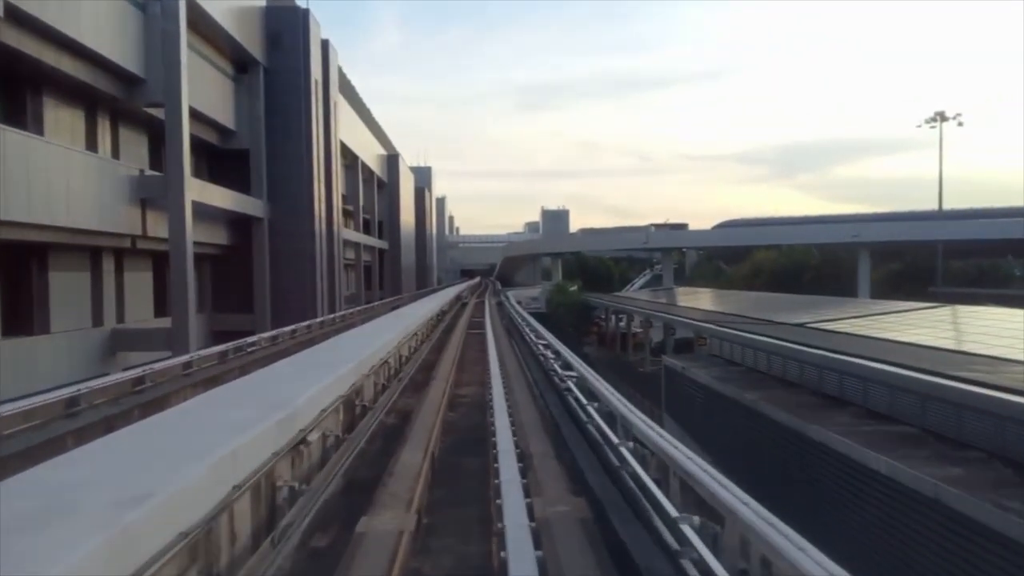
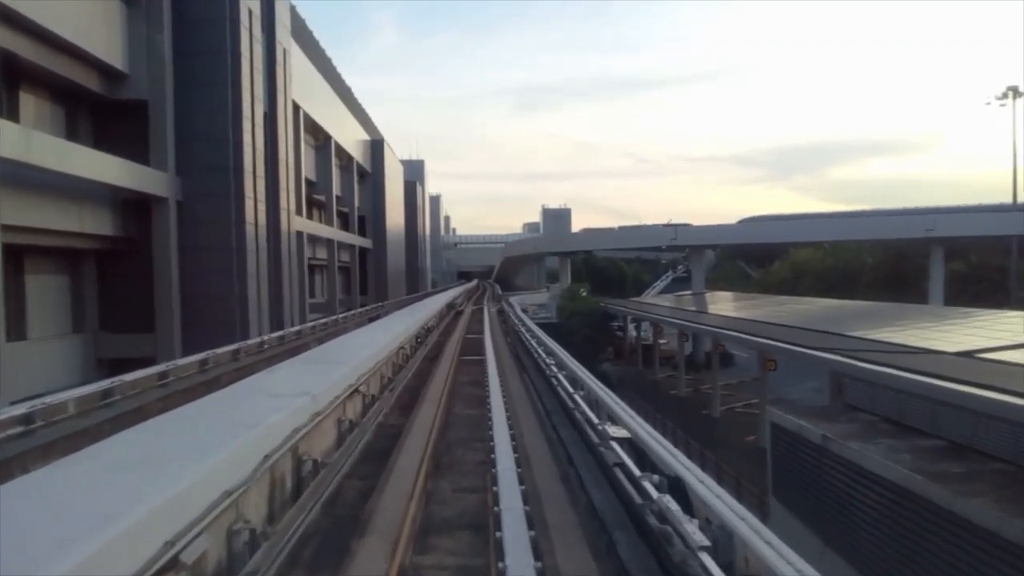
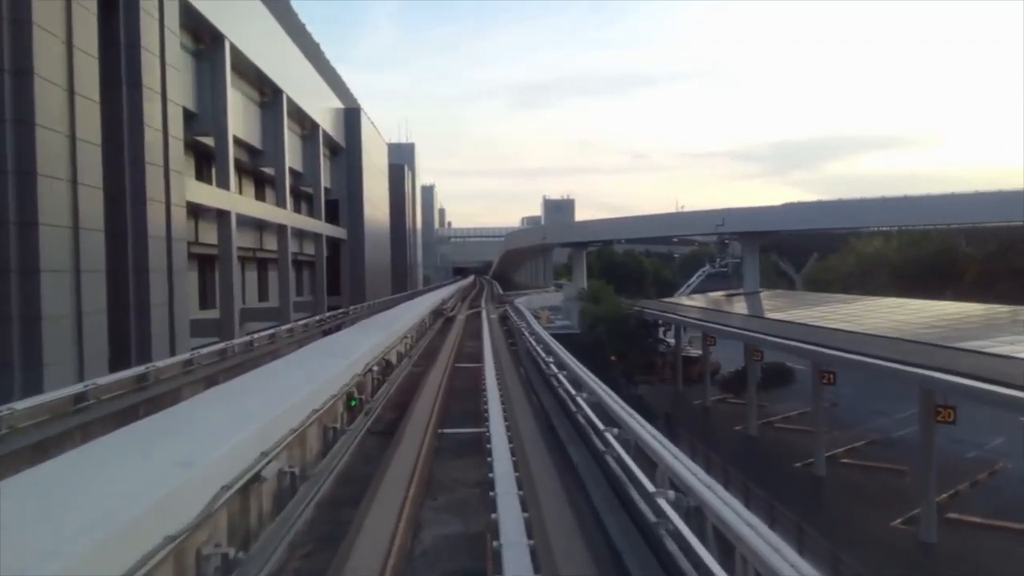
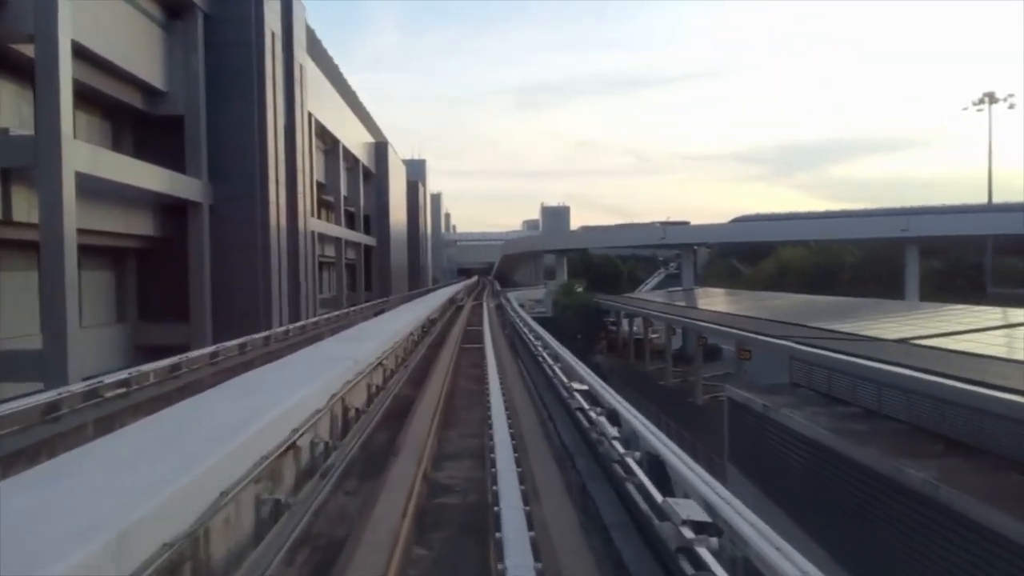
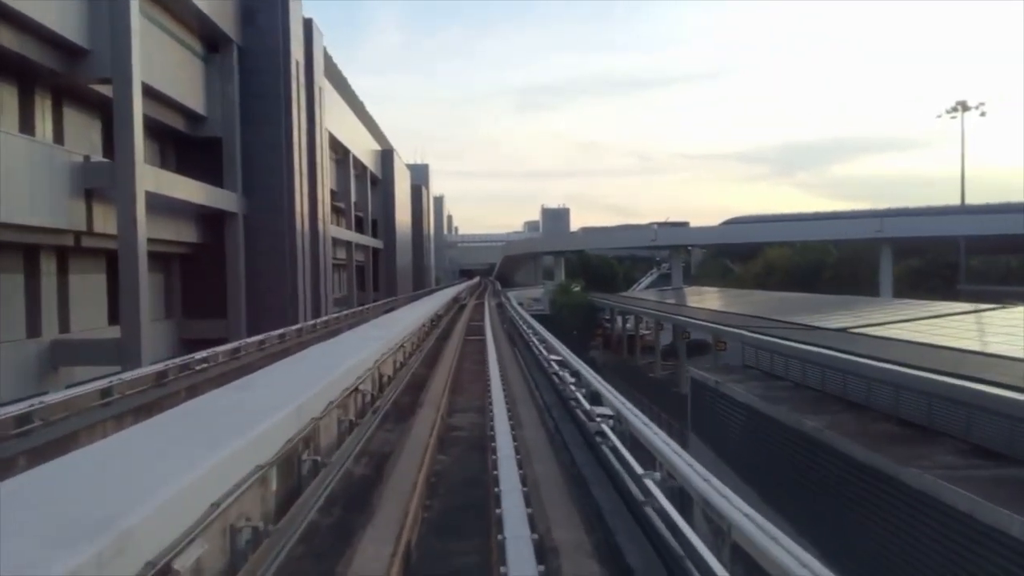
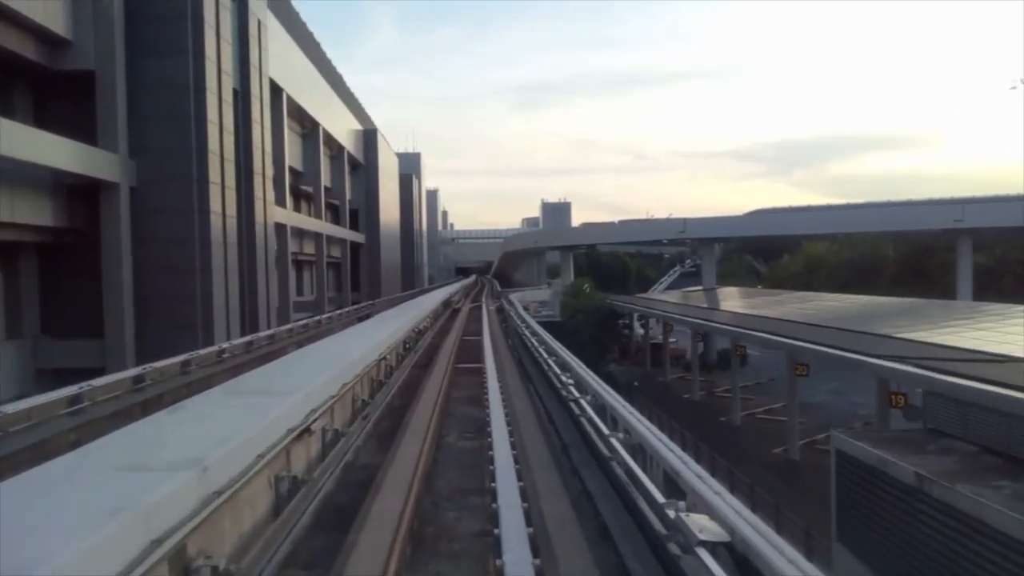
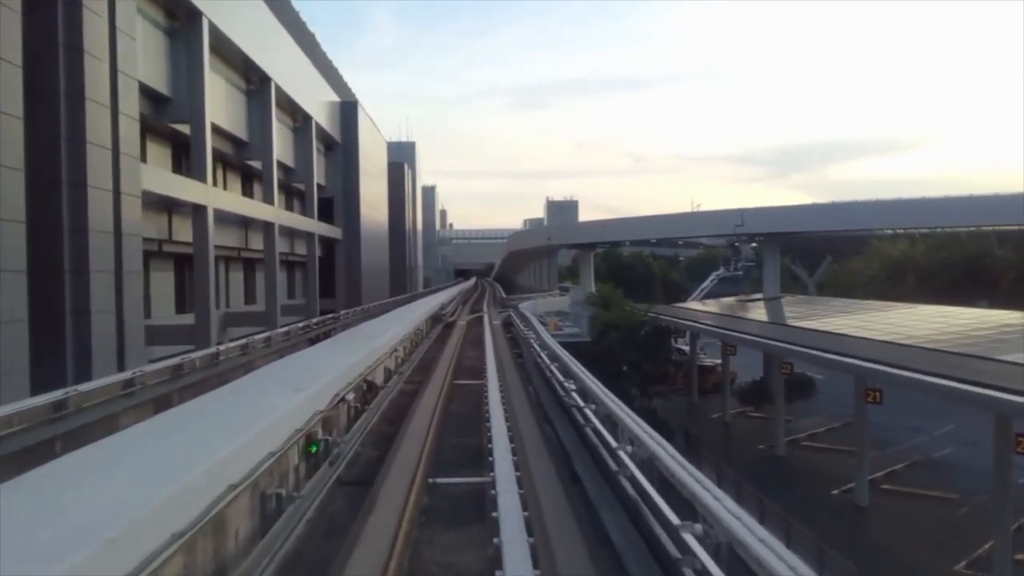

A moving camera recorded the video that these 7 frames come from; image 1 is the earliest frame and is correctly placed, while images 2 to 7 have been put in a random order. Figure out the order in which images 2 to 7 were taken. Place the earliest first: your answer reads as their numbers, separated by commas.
5, 4, 2, 6, 3, 7
